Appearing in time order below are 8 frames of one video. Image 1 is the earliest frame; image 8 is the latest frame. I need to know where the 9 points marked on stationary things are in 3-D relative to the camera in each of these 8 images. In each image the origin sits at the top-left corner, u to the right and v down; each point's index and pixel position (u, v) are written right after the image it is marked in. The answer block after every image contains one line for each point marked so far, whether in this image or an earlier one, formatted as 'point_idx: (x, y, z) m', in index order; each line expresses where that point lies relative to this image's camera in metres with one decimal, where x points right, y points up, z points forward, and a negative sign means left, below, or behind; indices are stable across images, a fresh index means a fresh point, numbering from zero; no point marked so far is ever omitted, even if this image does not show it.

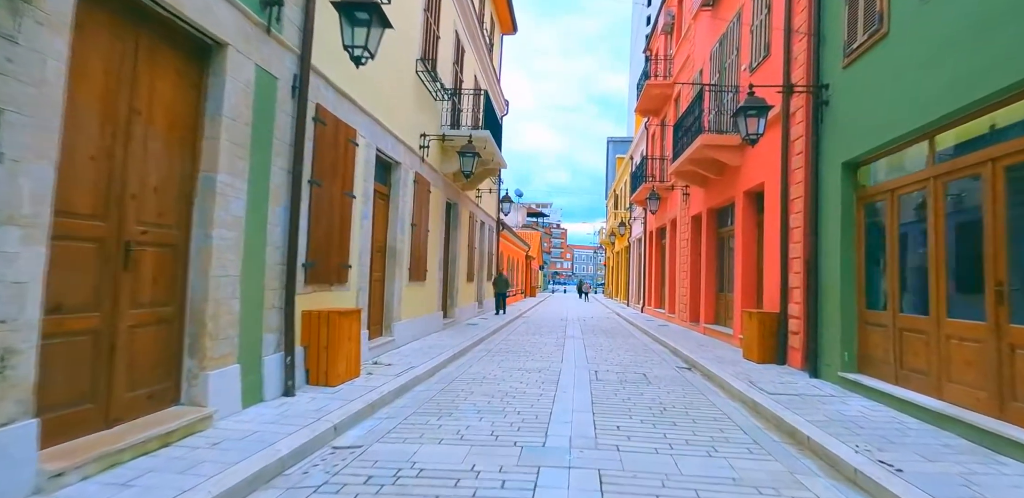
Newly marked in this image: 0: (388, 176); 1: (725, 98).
0: (-2.1, +1.2, +9.3) m
1: (+4.5, +3.2, +11.5) m
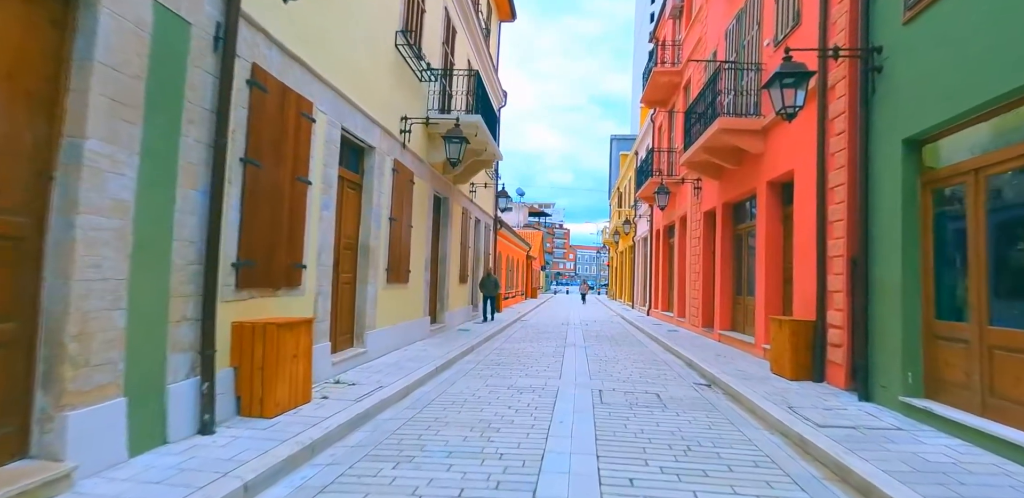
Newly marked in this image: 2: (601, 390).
0: (-2.2, +1.3, +8.1) m
1: (+4.4, +3.2, +10.3) m
2: (+1.1, -1.8, +6.8) m
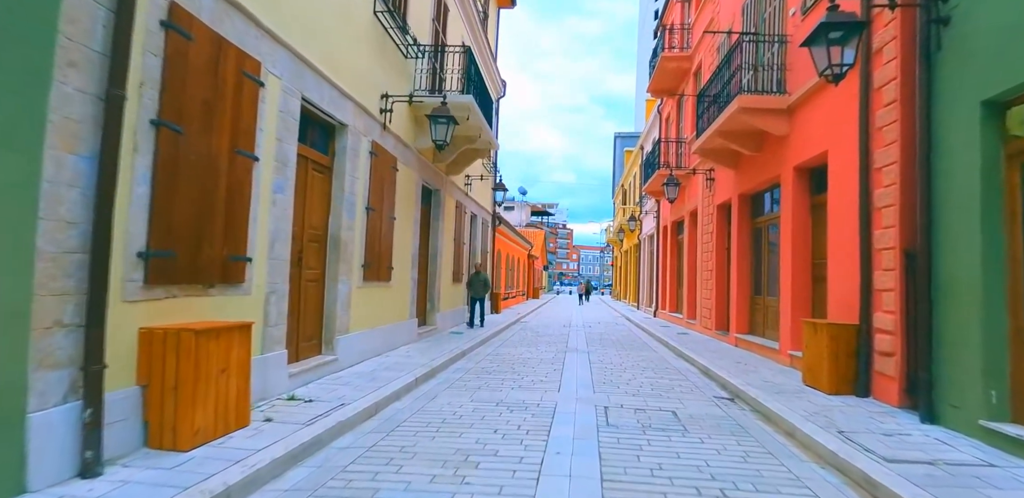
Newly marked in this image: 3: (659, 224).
0: (-2.3, +1.4, +7.1) m
1: (+4.3, +3.3, +9.2) m
2: (+1.0, -1.7, +5.8) m
3: (+5.4, +0.9, +19.9) m
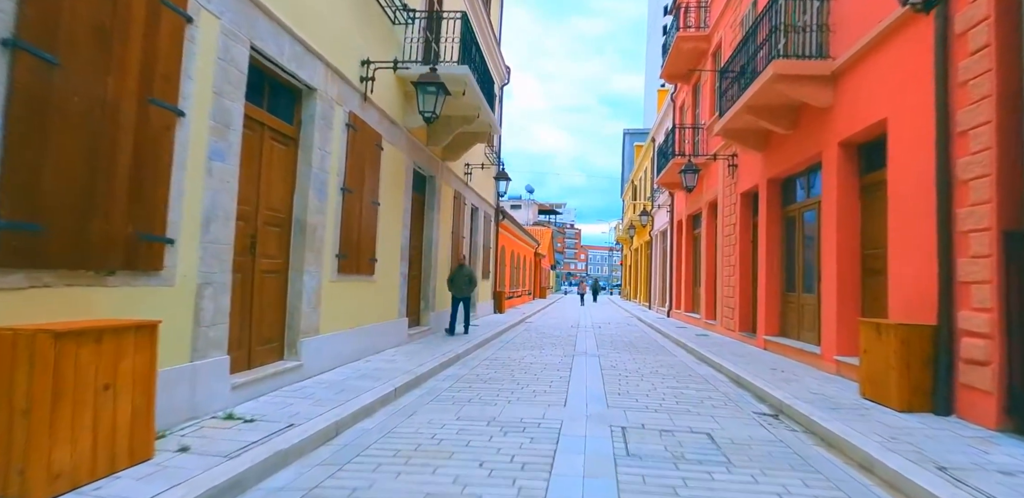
0: (-2.4, +1.5, +6.0) m
1: (+4.3, +3.5, +8.0) m
2: (+1.0, -1.5, +4.6) m
3: (+5.5, +1.1, +18.7) m
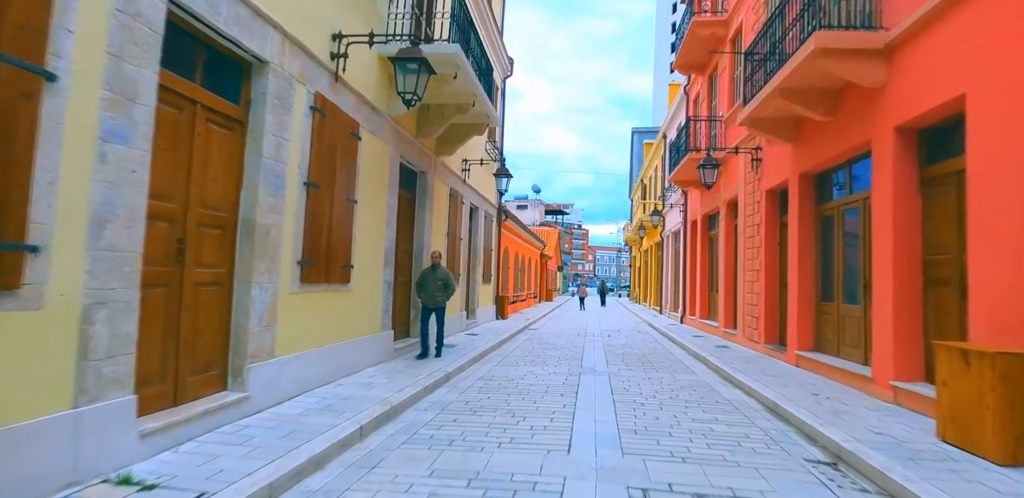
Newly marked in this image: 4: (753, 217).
0: (-2.4, +1.5, +5.0) m
1: (+4.3, +3.4, +6.9) m
2: (+0.9, -1.6, +3.6) m
3: (+5.6, +1.0, +17.5) m
4: (+4.8, +0.6, +10.8) m
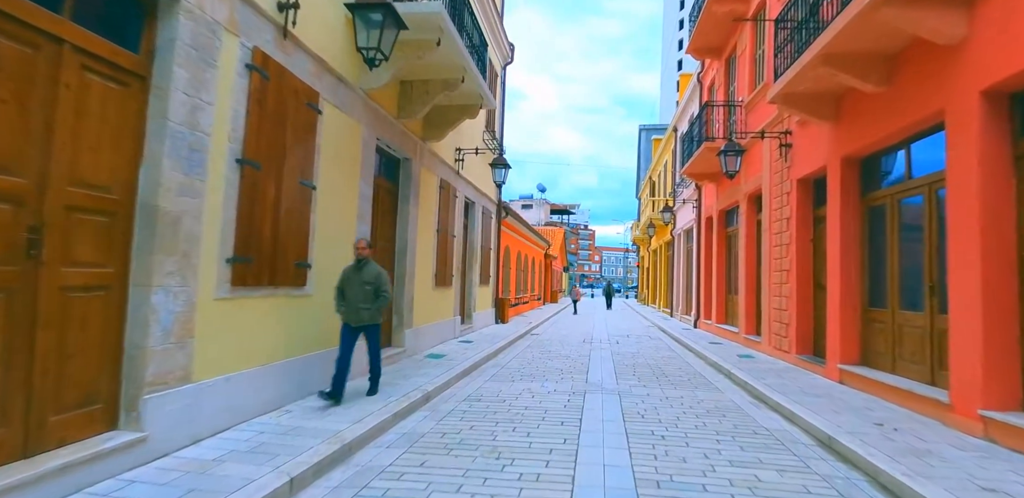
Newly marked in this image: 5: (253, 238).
0: (-2.5, +1.5, +3.8) m
1: (+4.2, +3.5, +5.7) m
2: (+0.8, -1.5, +2.4) m
3: (+5.6, +1.0, +16.3) m
4: (+4.7, +0.7, +9.6) m
5: (-2.2, +0.1, +4.7) m
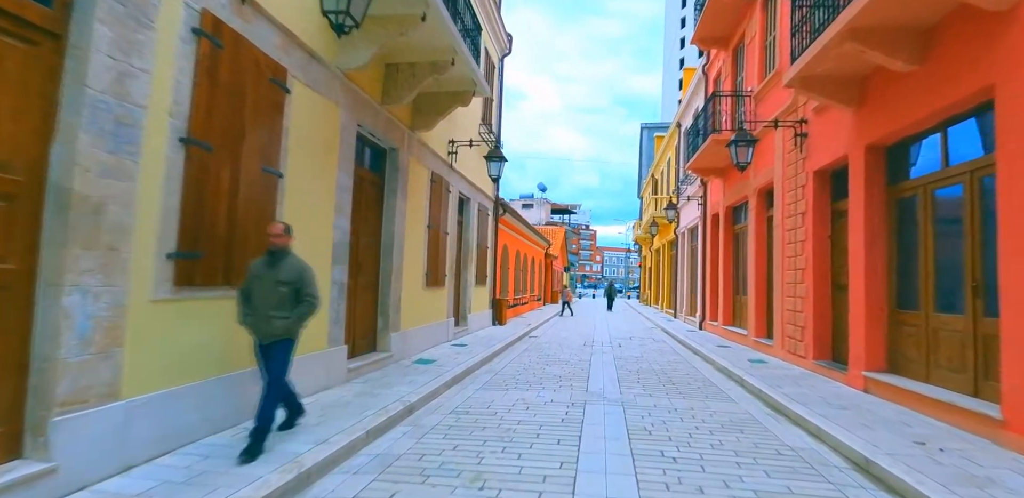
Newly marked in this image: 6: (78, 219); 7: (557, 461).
0: (-2.6, +1.6, +3.2) m
1: (+4.1, +3.5, +5.1) m
2: (+0.7, -1.5, +1.8) m
3: (+5.6, +1.1, +15.7) m
4: (+4.6, +0.7, +9.0) m
5: (-2.3, +0.1, +4.1) m
6: (-2.5, +0.2, +3.1) m
7: (+0.4, -1.6, +4.1) m
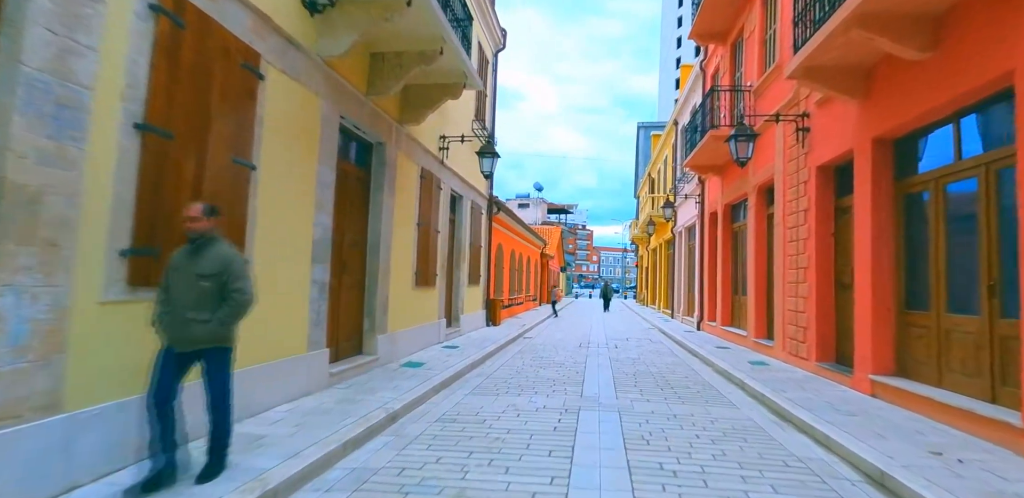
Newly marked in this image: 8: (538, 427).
0: (-2.7, +1.6, +2.9) m
1: (+4.0, +3.5, +4.8) m
2: (+0.6, -1.4, +1.4) m
3: (+5.4, +1.1, +15.4) m
4: (+4.5, +0.7, +8.7) m
5: (-2.4, +0.2, +3.8) m
6: (-2.6, +0.2, +2.8) m
7: (+0.3, -1.6, +3.8) m
8: (+0.2, -1.6, +5.1) m
